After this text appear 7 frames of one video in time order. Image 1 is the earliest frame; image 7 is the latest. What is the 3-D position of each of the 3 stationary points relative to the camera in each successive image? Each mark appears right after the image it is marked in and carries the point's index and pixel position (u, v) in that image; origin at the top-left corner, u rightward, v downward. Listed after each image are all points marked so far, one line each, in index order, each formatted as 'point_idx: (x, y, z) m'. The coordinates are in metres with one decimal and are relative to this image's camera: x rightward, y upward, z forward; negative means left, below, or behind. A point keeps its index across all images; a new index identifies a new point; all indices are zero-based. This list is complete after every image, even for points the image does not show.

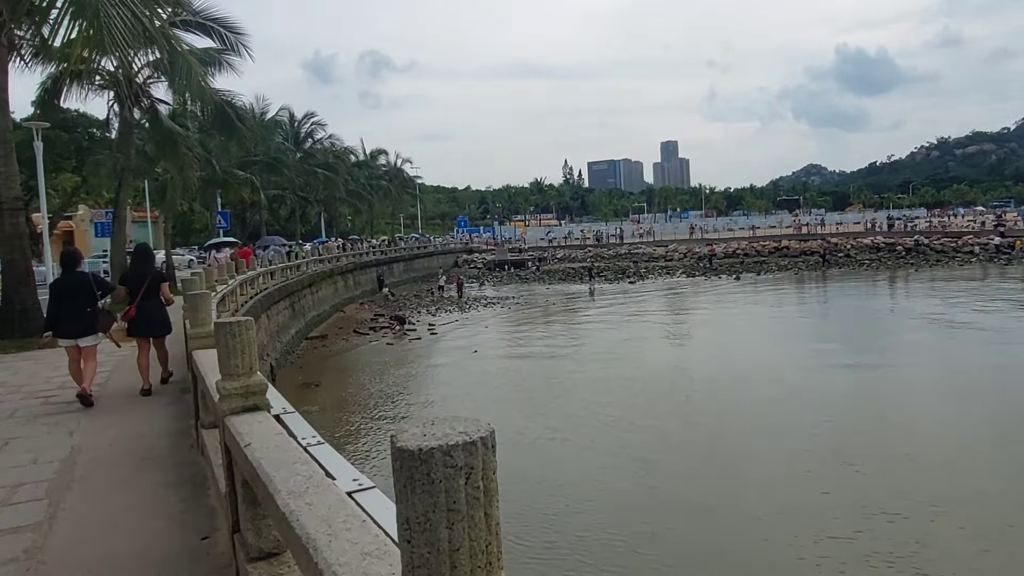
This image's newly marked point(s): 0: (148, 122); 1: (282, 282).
0: (-6.2, +2.8, +12.8) m
1: (-5.3, +0.1, +17.3) m
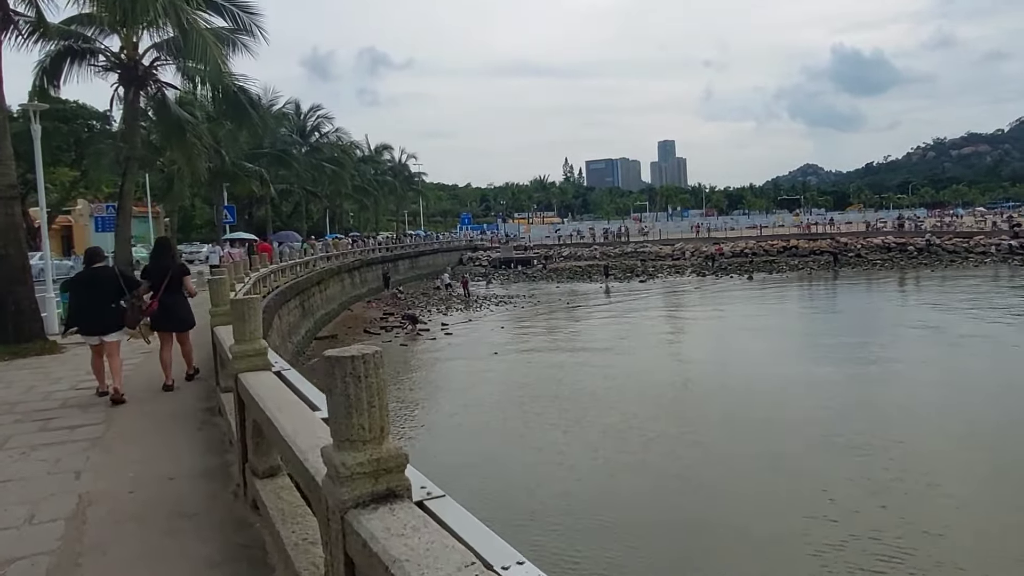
0: (-5.8, +2.9, +12.0) m
1: (-4.9, +0.2, +16.6) m
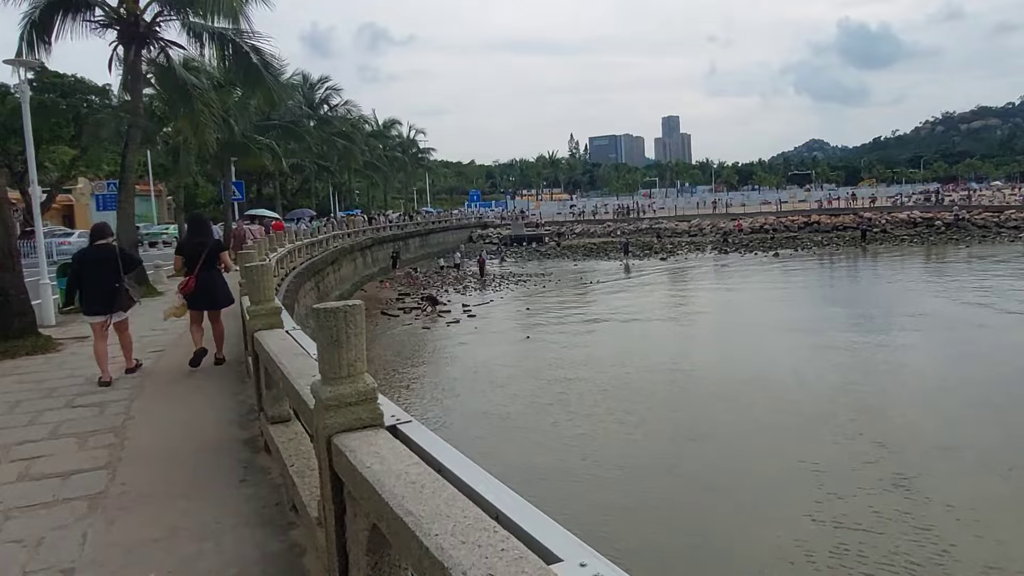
0: (-5.2, +3.1, +10.9) m
1: (-4.3, +0.6, +15.5) m
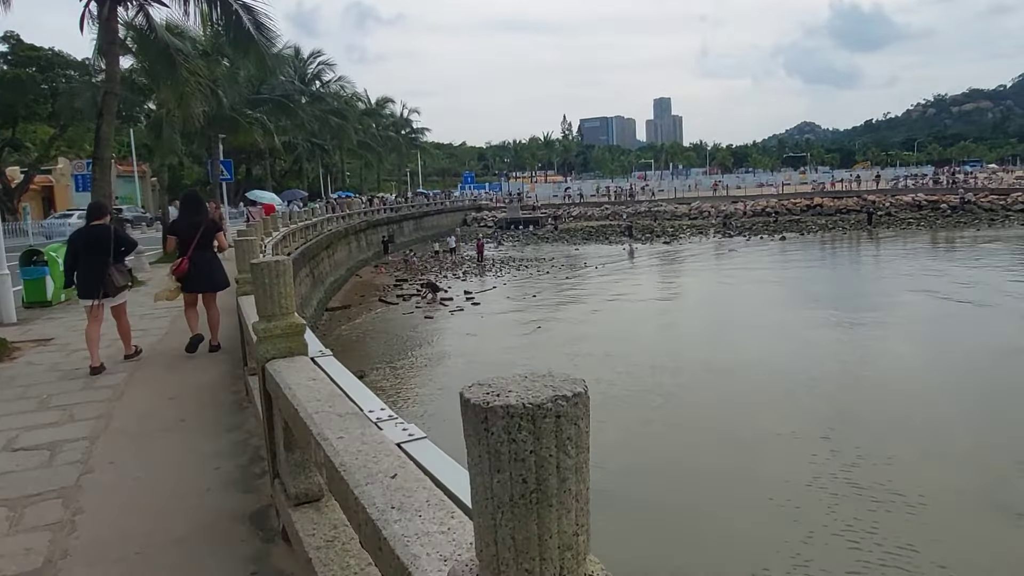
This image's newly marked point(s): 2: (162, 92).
0: (-5.0, +3.3, +9.8) m
1: (-4.1, +0.8, +14.6) m
2: (-4.9, +2.8, +10.5) m
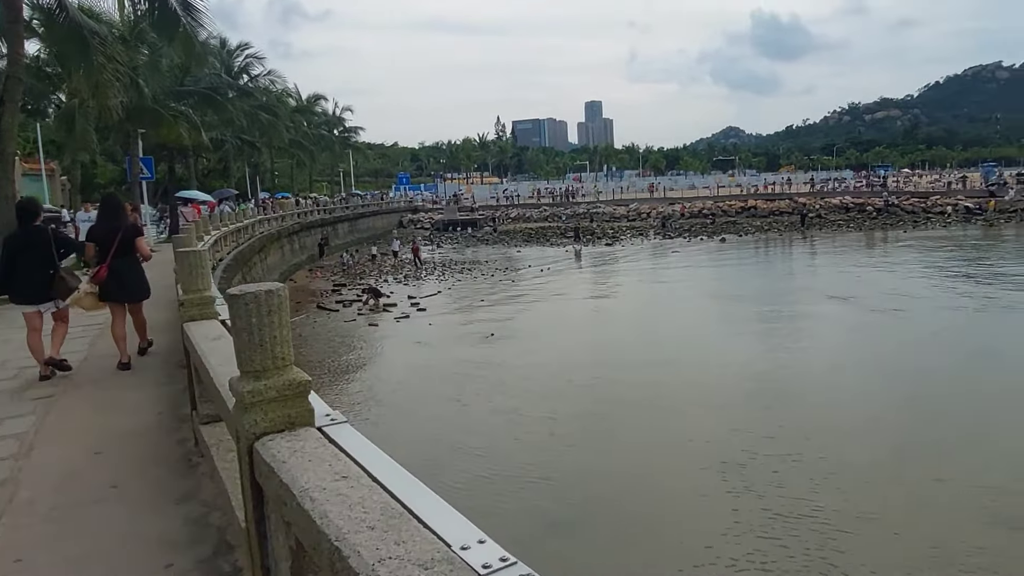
0: (-5.5, +3.2, +8.8) m
1: (-5.0, +0.7, +13.5) m
2: (-5.5, +2.6, +9.4) m
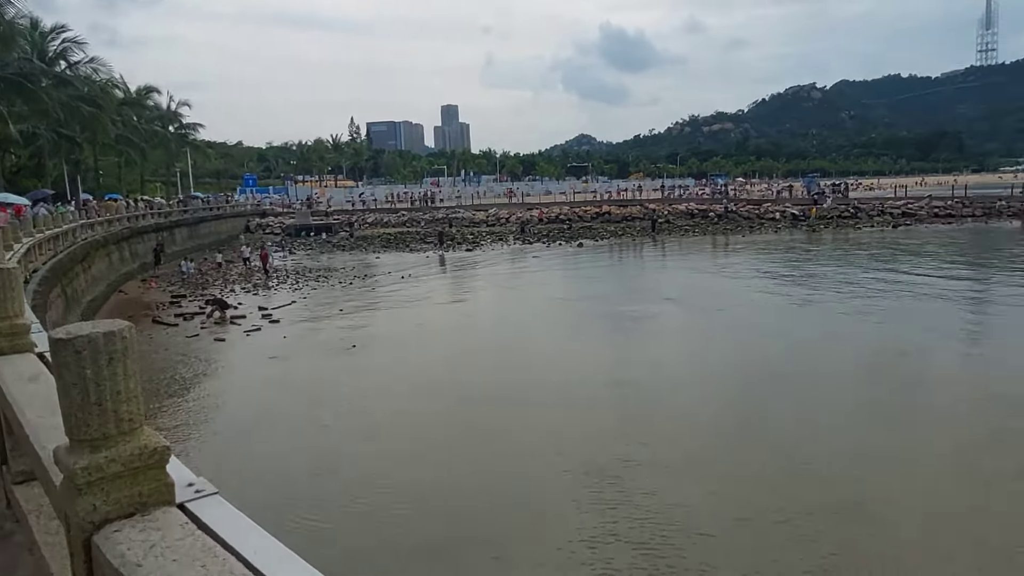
0: (-7.0, +3.0, +7.2) m
1: (-7.4, +0.5, +12.0) m
2: (-7.1, +2.4, +7.8) m
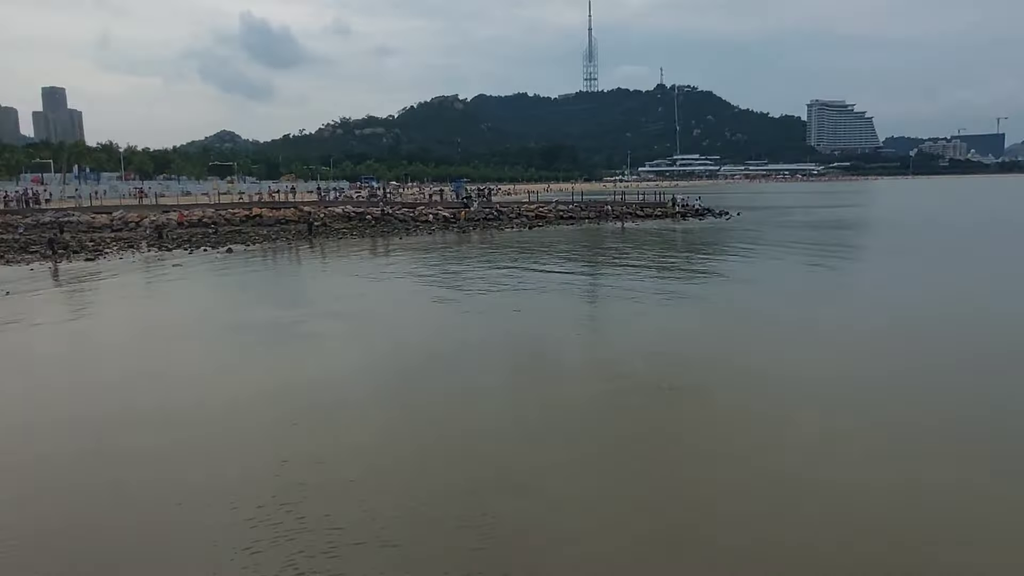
0: (-9.4, +2.5, +2.9) m
1: (-11.7, 0.0, +7.0) m
2: (-9.8, +2.0, +3.4) m
